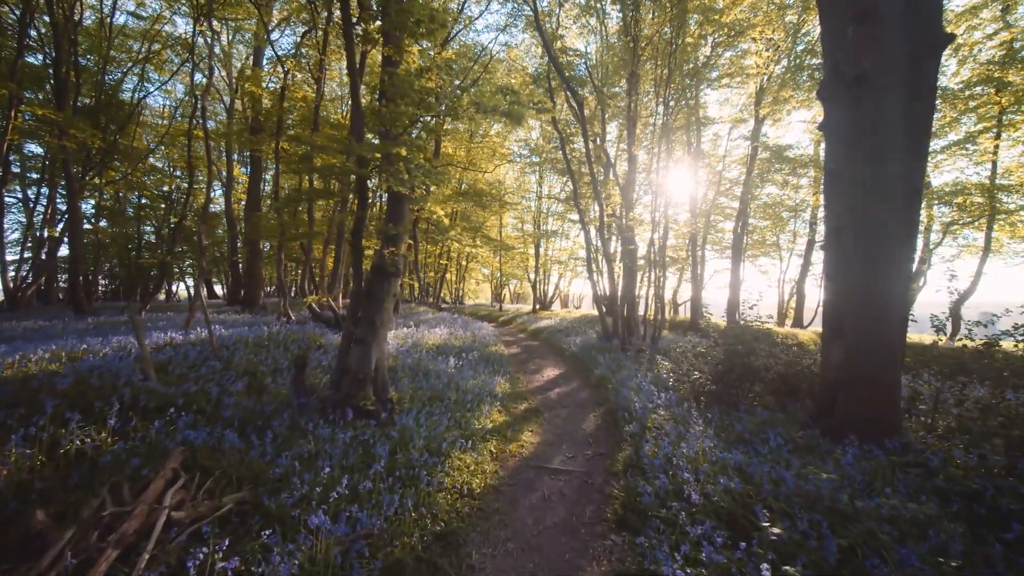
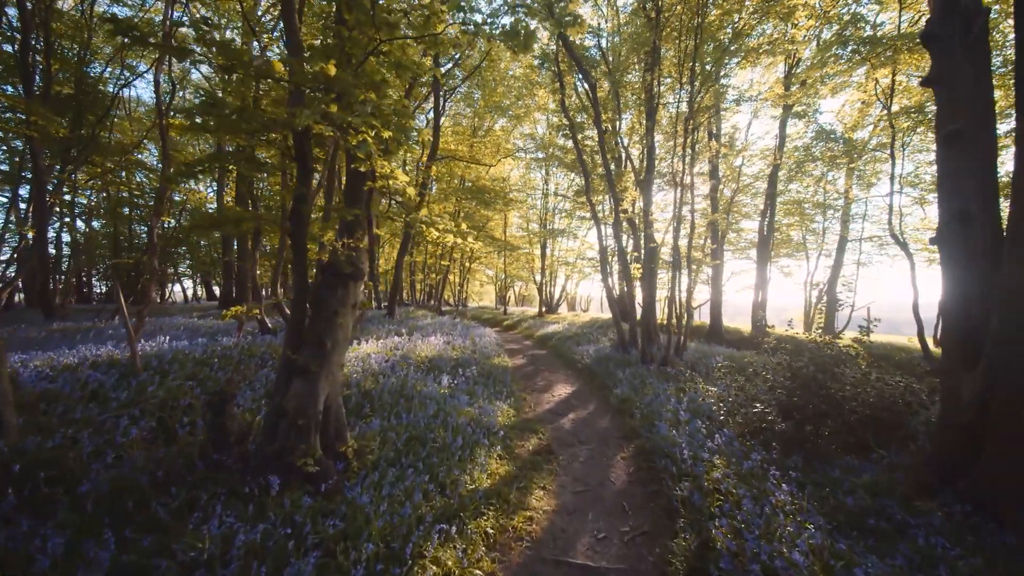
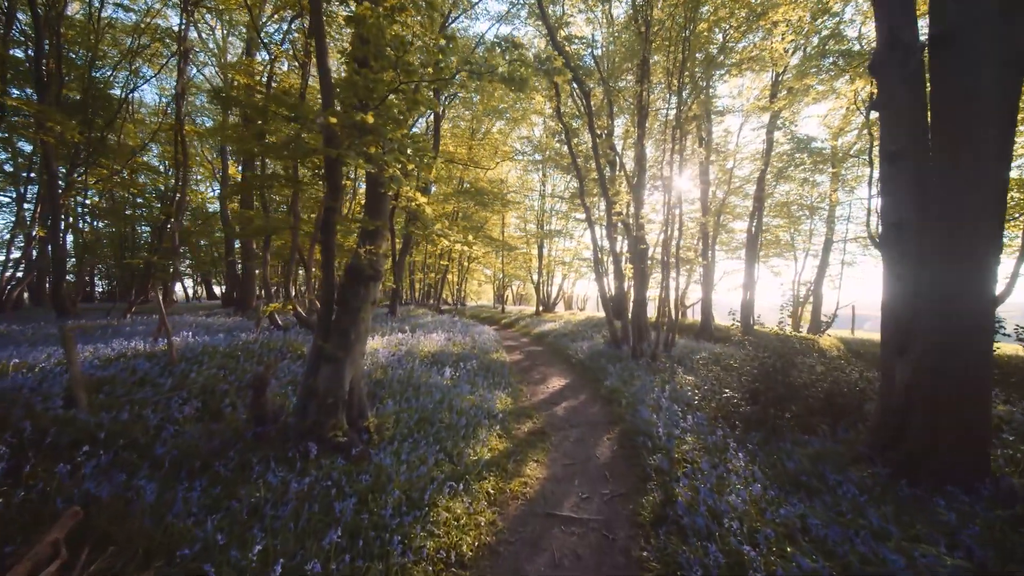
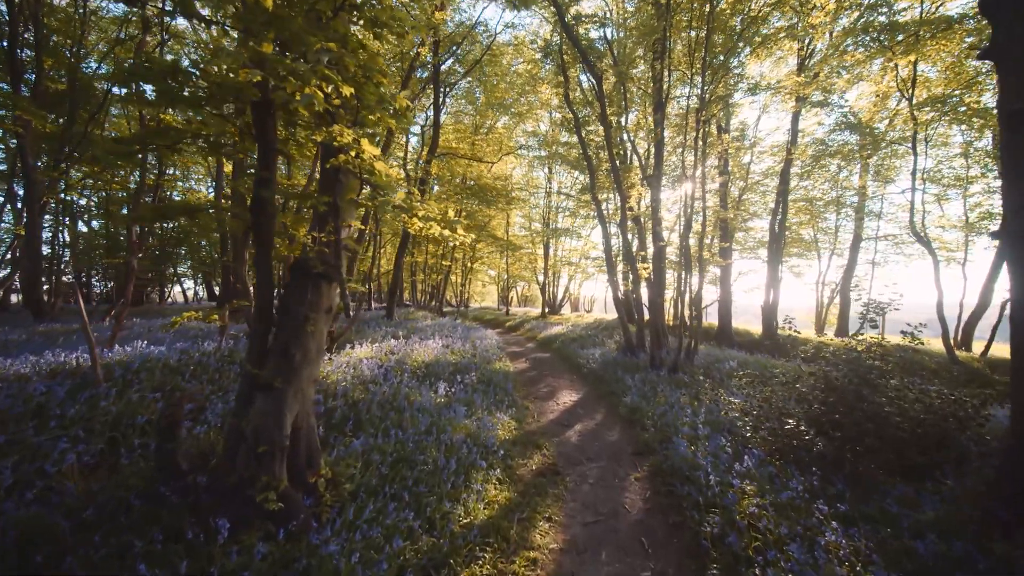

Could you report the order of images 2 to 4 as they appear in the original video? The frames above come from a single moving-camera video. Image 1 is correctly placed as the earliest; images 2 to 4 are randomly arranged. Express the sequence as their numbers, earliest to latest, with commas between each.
3, 2, 4
